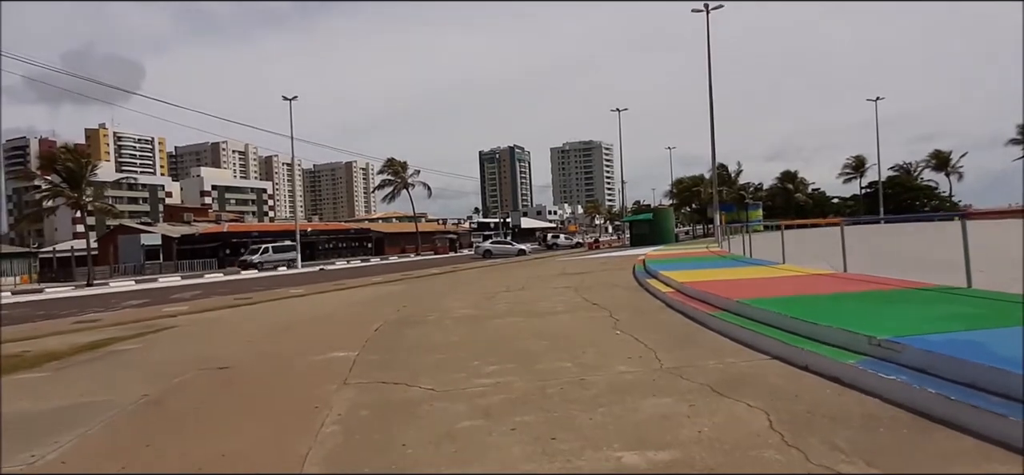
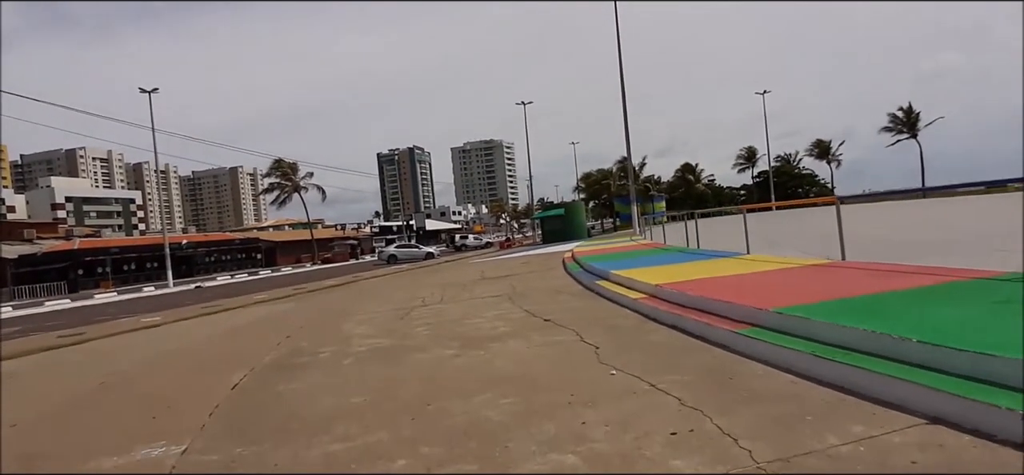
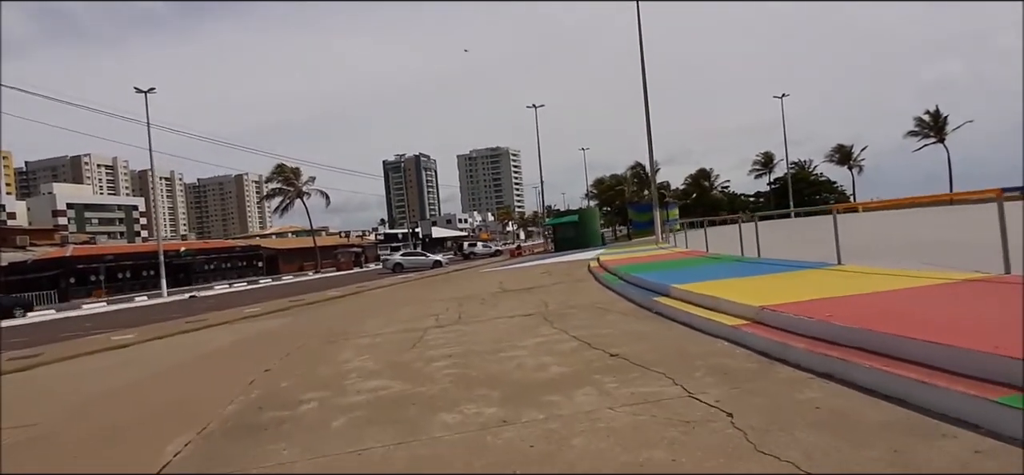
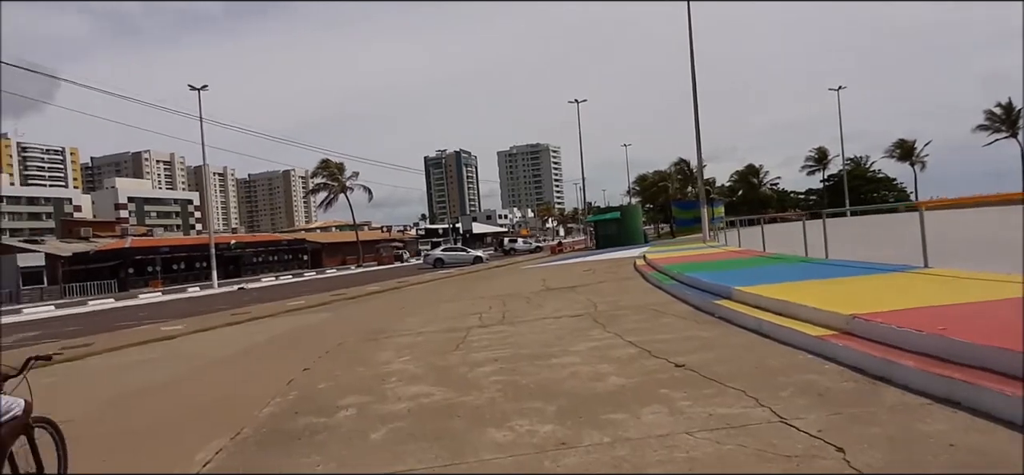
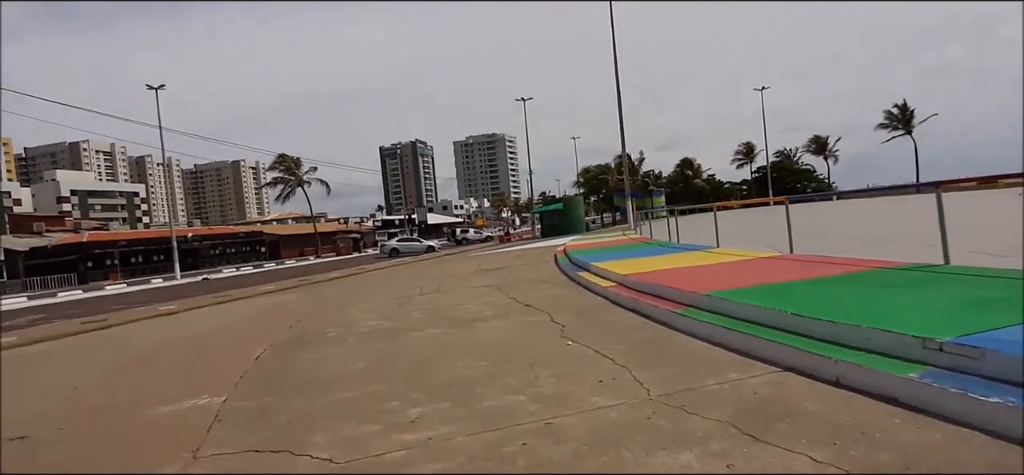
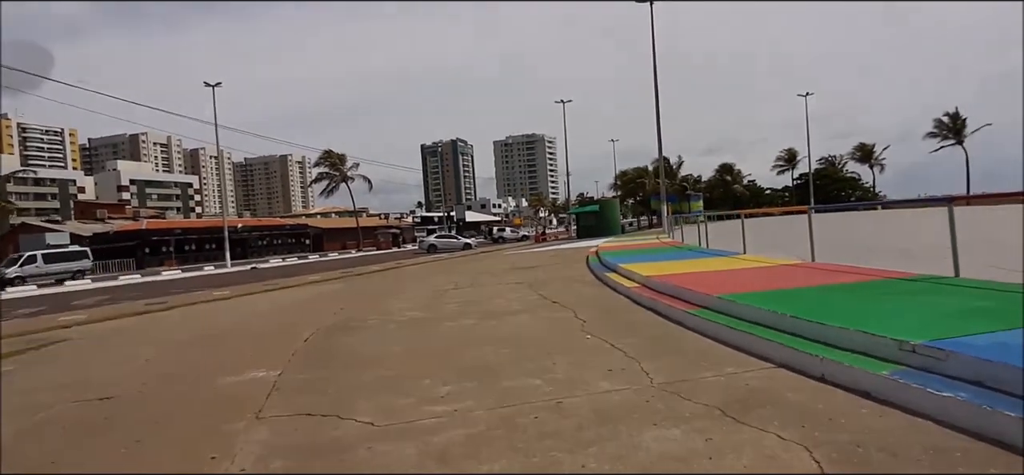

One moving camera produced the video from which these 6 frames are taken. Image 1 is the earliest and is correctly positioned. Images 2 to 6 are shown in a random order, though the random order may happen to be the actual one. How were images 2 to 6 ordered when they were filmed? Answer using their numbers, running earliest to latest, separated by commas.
6, 5, 2, 3, 4
